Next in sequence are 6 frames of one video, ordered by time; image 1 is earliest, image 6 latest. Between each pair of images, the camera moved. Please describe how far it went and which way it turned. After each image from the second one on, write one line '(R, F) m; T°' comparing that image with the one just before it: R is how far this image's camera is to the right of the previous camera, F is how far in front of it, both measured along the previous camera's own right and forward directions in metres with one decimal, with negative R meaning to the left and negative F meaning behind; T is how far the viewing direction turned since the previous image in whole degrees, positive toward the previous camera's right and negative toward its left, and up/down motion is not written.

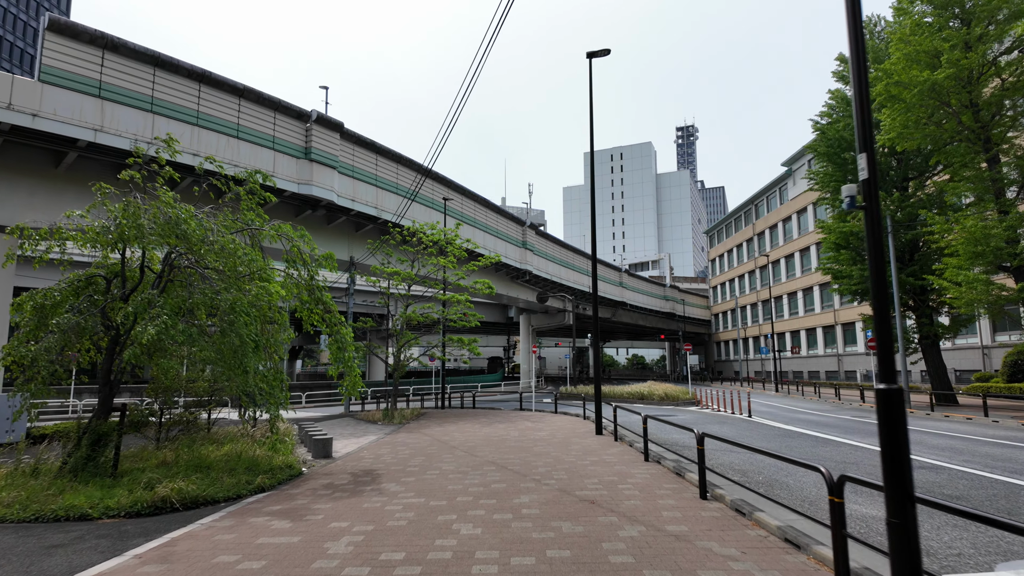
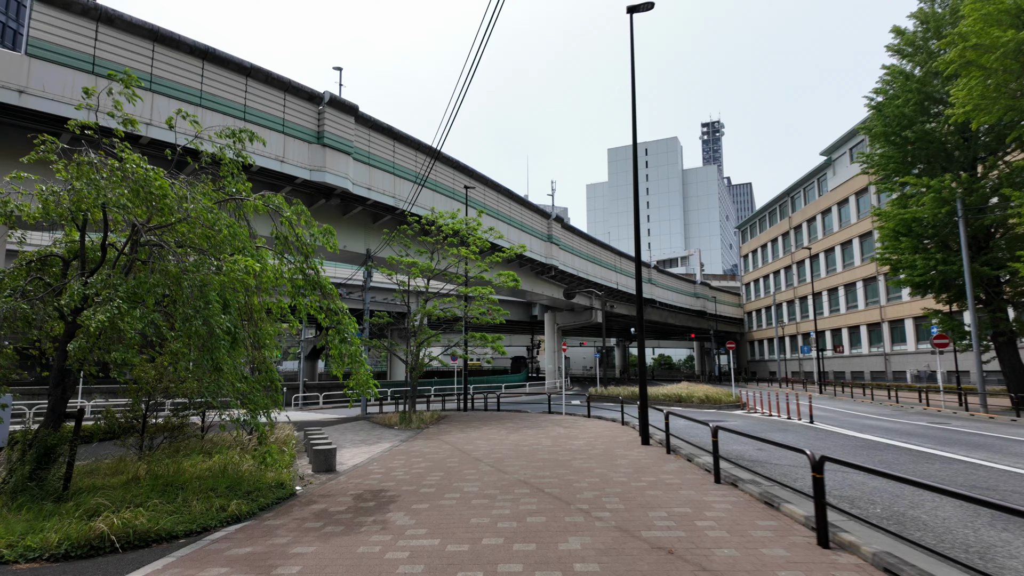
(-0.2, +1.7) m; -2°
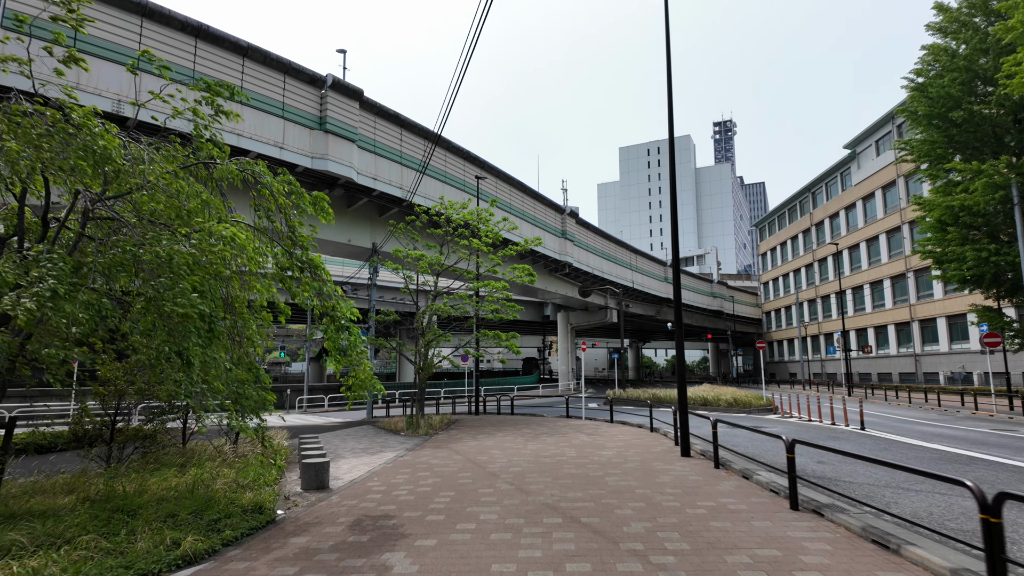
(-0.2, +1.3) m; -1°
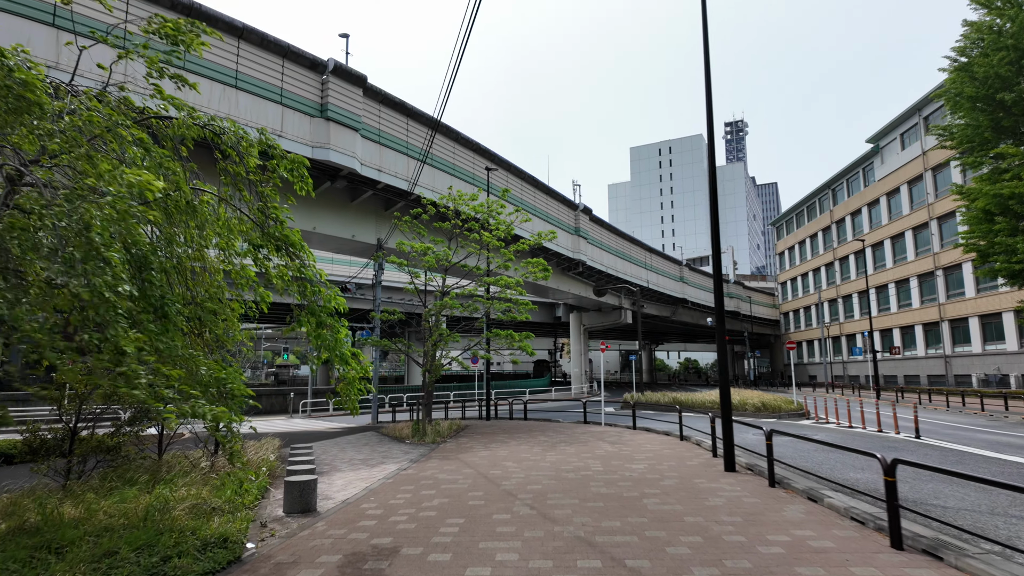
(-0.1, +1.2) m; -1°
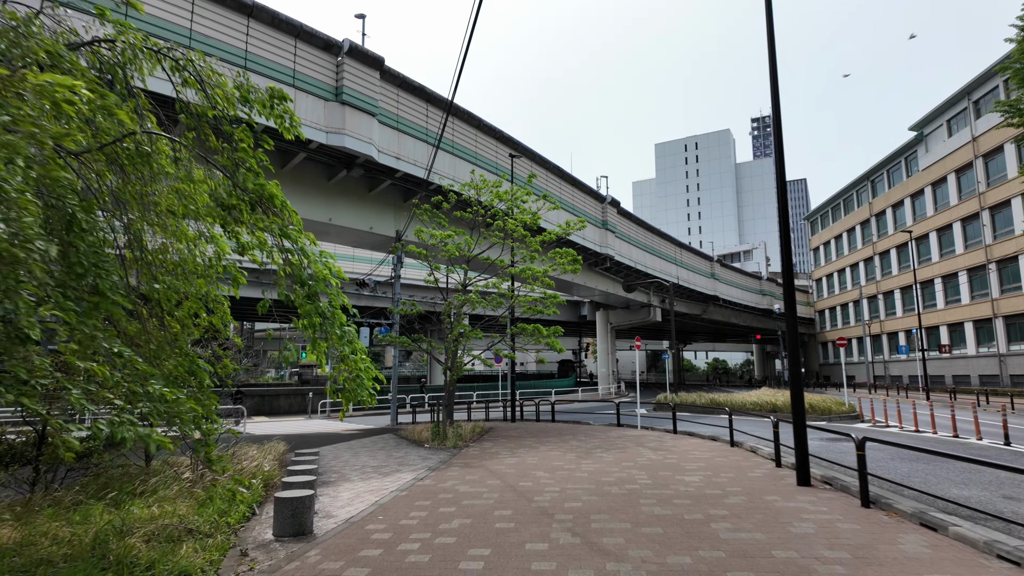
(-0.1, +1.2) m; -2°
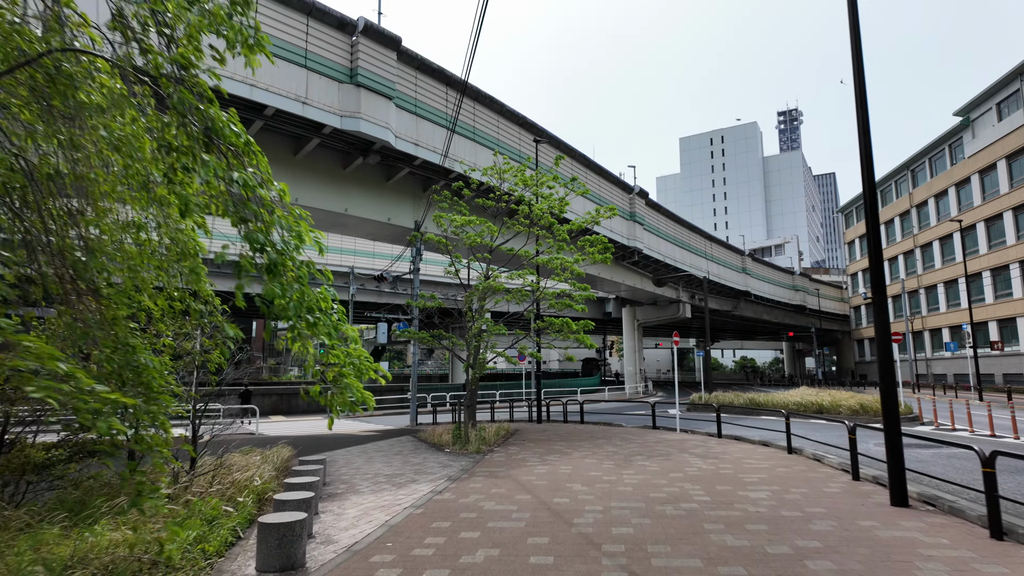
(-0.1, +1.1) m; -2°
